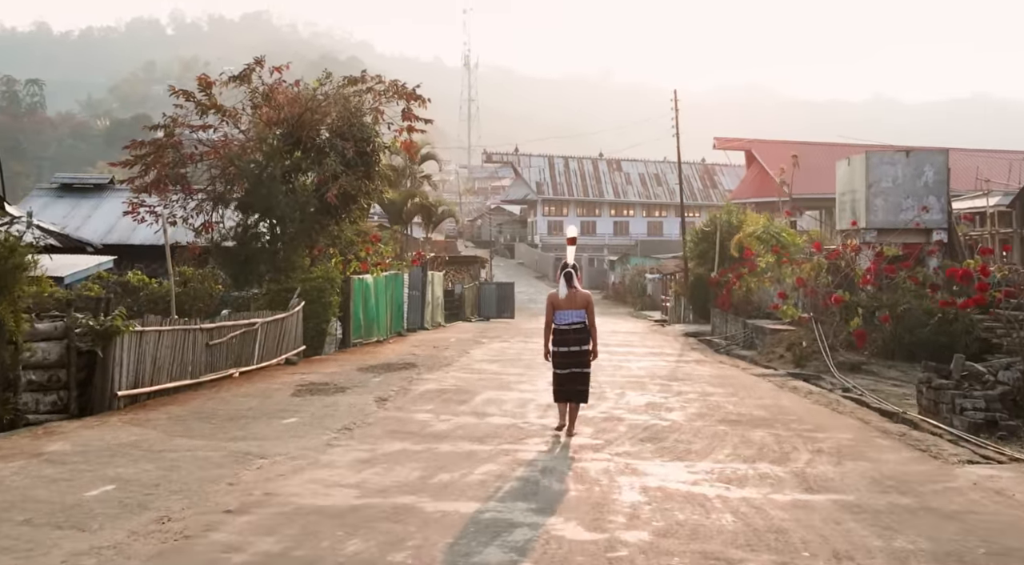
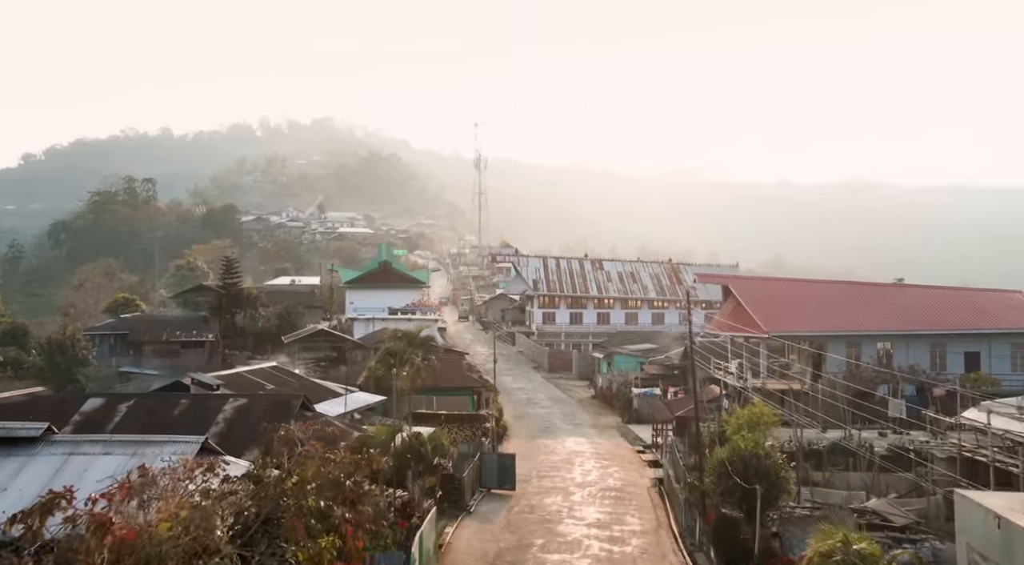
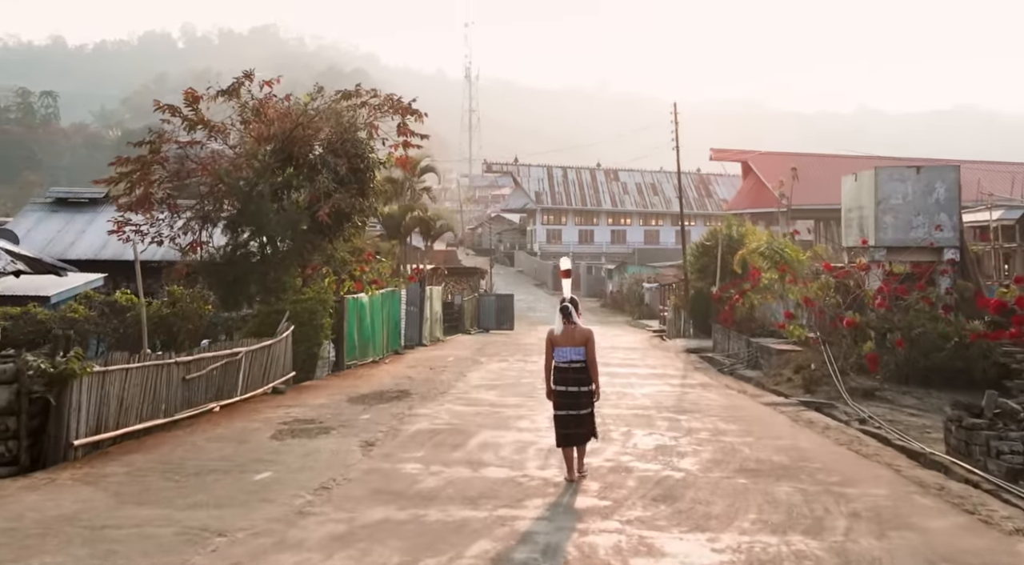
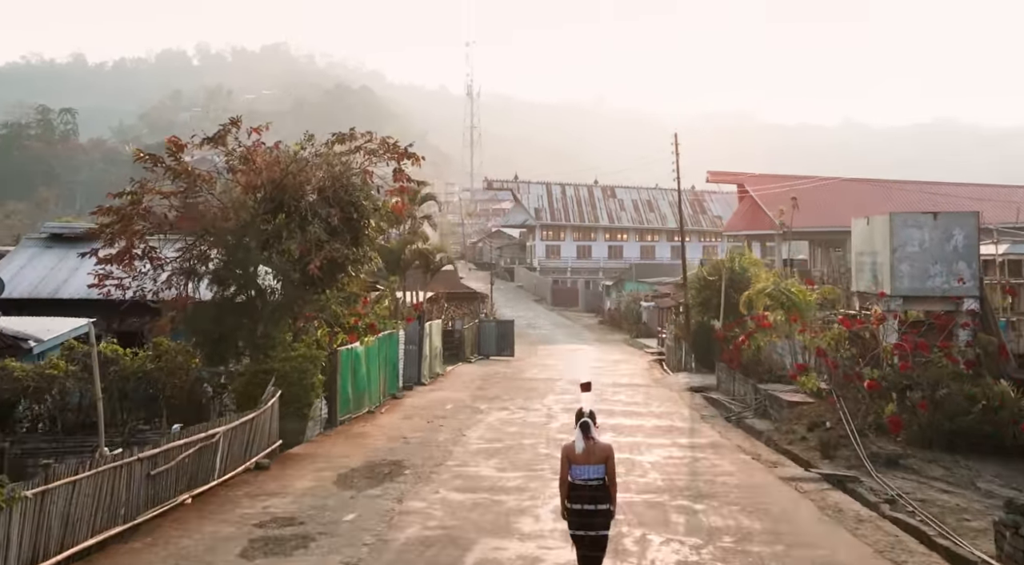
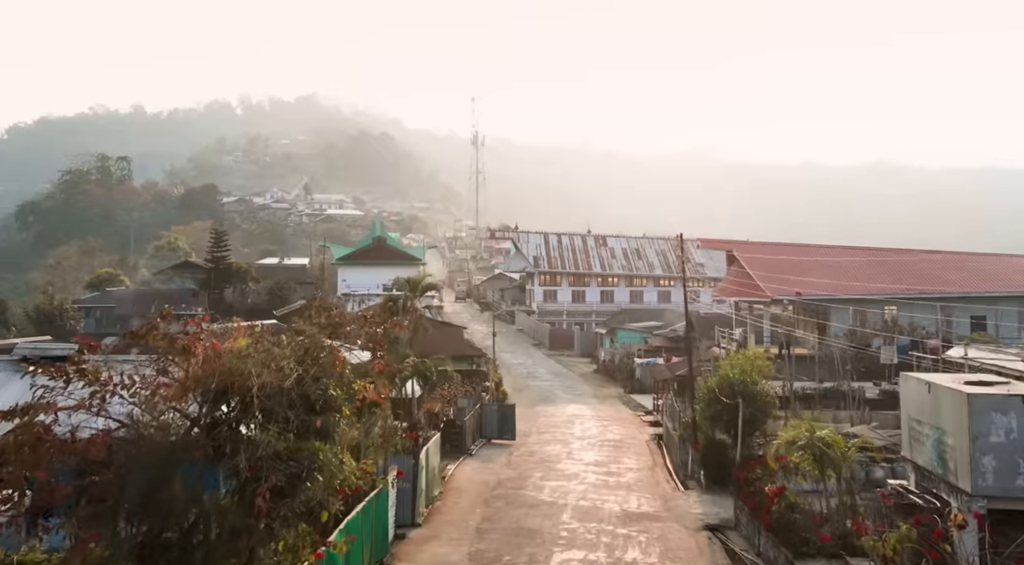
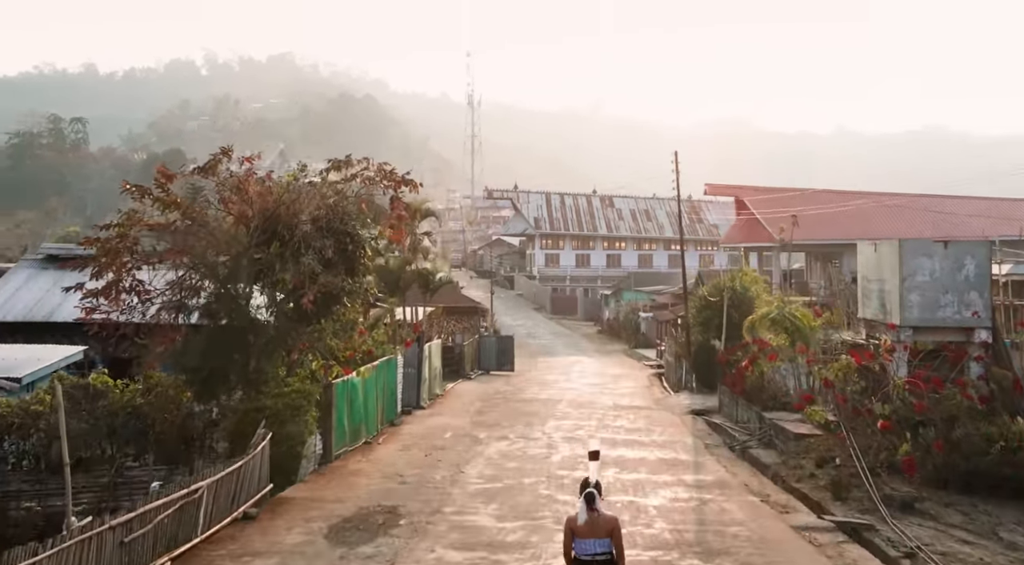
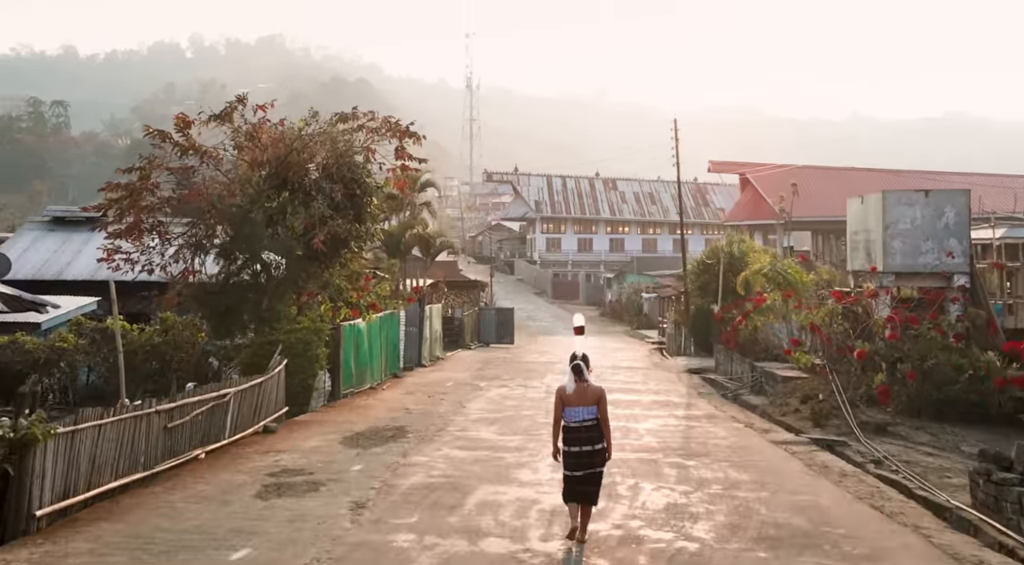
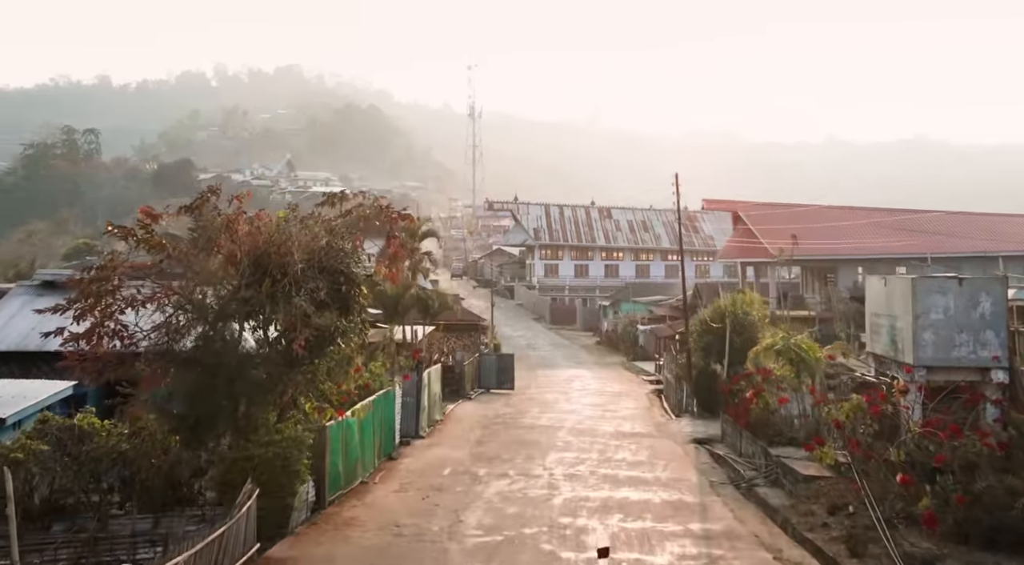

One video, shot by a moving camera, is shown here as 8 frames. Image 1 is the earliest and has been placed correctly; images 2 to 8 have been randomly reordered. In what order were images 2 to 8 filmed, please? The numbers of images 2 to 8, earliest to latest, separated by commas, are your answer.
3, 7, 4, 6, 8, 5, 2
